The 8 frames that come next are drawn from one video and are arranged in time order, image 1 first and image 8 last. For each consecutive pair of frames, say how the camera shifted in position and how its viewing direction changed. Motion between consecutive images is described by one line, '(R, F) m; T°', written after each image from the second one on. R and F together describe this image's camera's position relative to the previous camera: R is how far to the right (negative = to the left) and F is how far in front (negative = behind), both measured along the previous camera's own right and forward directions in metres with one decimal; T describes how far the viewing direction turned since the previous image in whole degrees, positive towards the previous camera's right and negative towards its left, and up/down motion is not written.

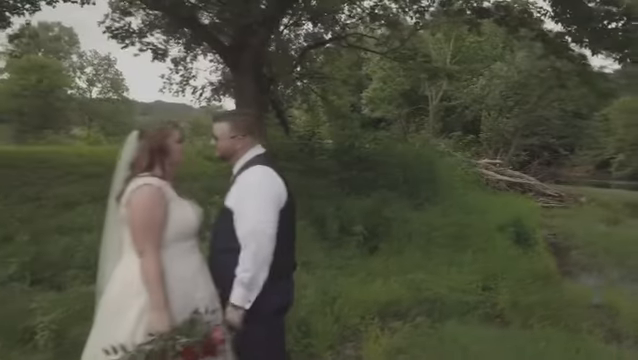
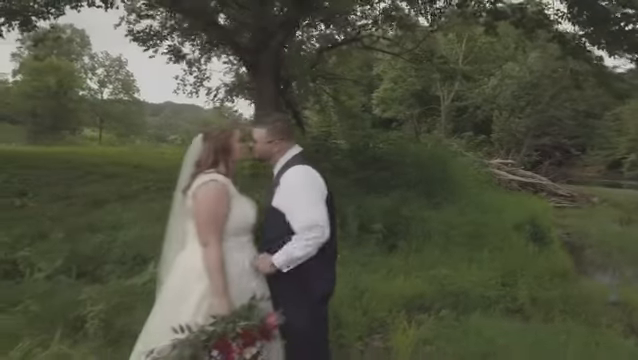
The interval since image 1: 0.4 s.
(-0.2, -0.2) m; -1°
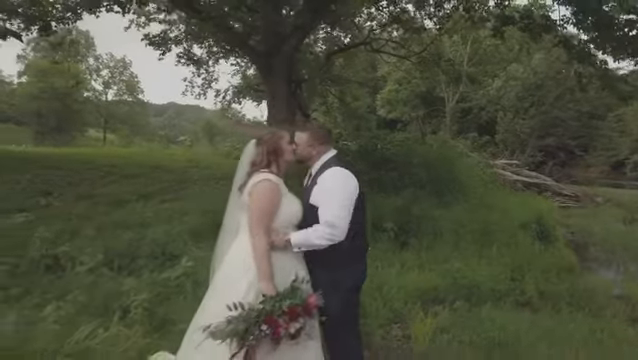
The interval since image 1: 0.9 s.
(-0.2, -0.4) m; 0°
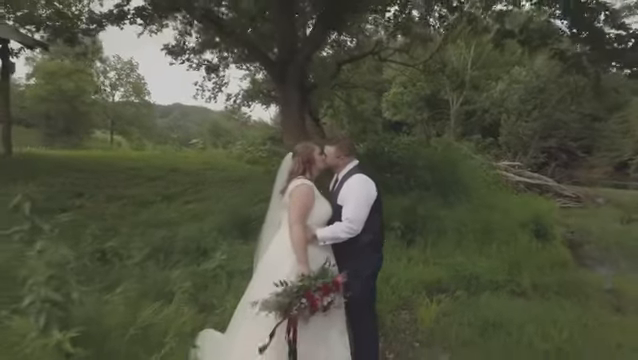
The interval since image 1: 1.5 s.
(-0.1, -0.8) m; 0°
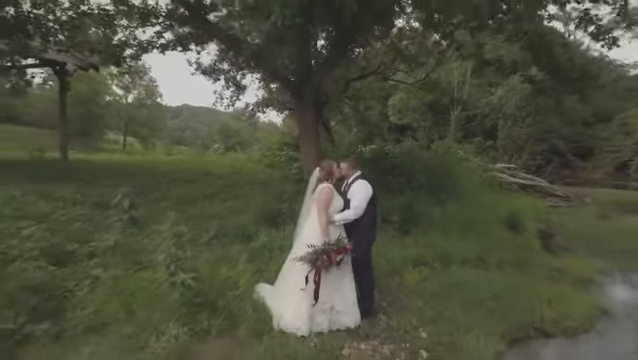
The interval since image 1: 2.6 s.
(-0.1, -2.4) m; -1°
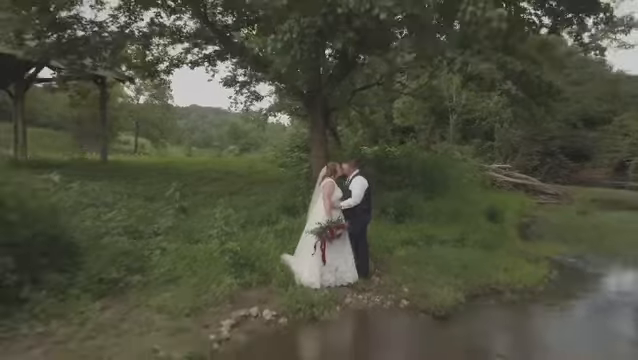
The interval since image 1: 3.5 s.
(0.0, -2.4) m; -1°
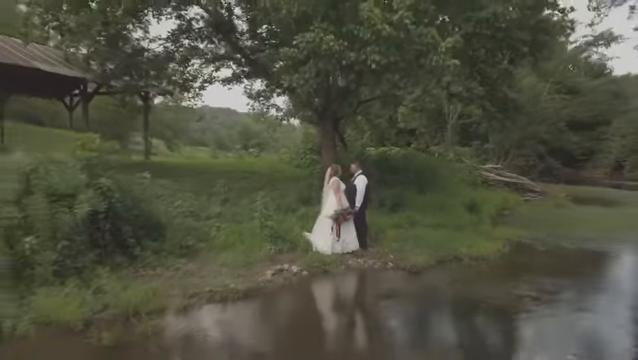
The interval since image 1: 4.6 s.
(0.0, -3.6) m; -1°
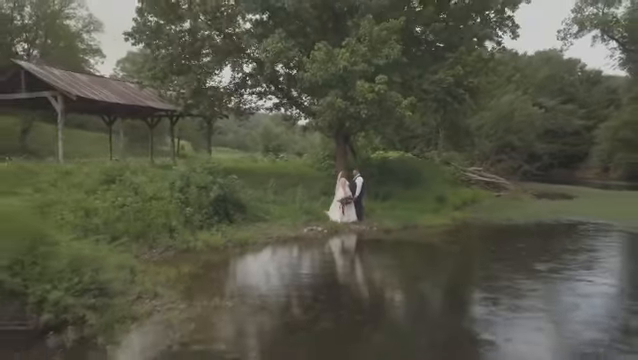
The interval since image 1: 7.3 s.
(+0.1, -8.9) m; -2°
